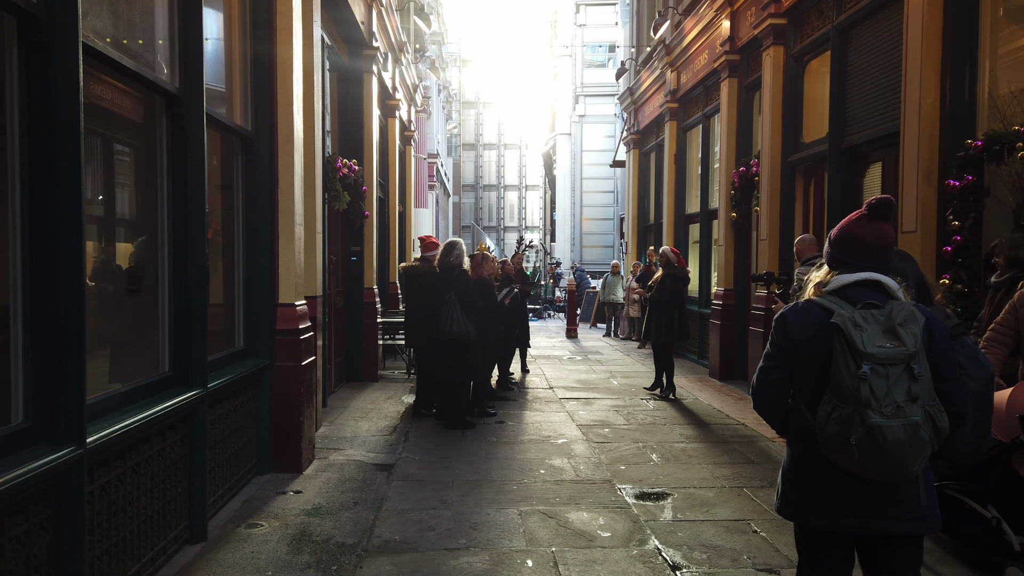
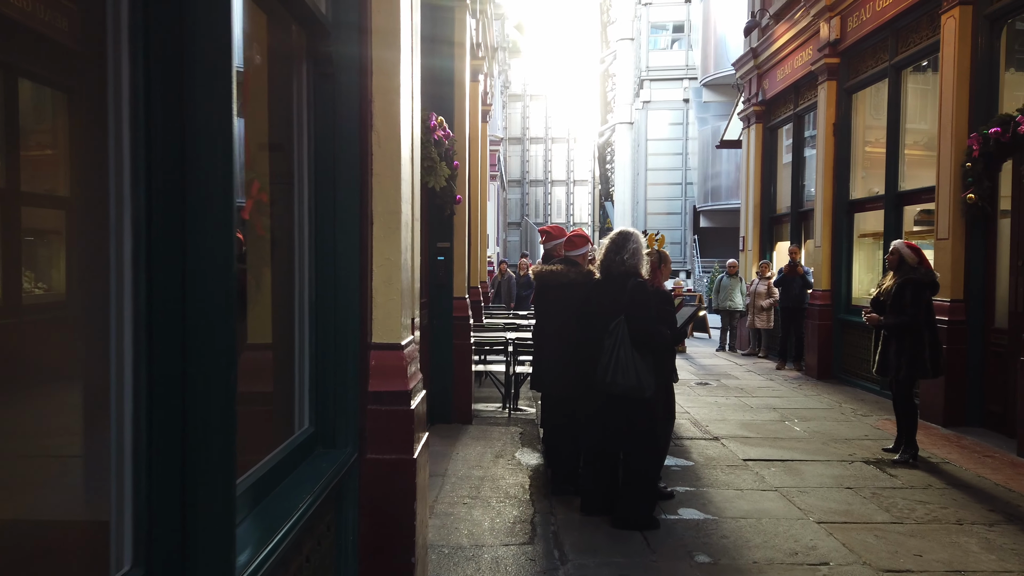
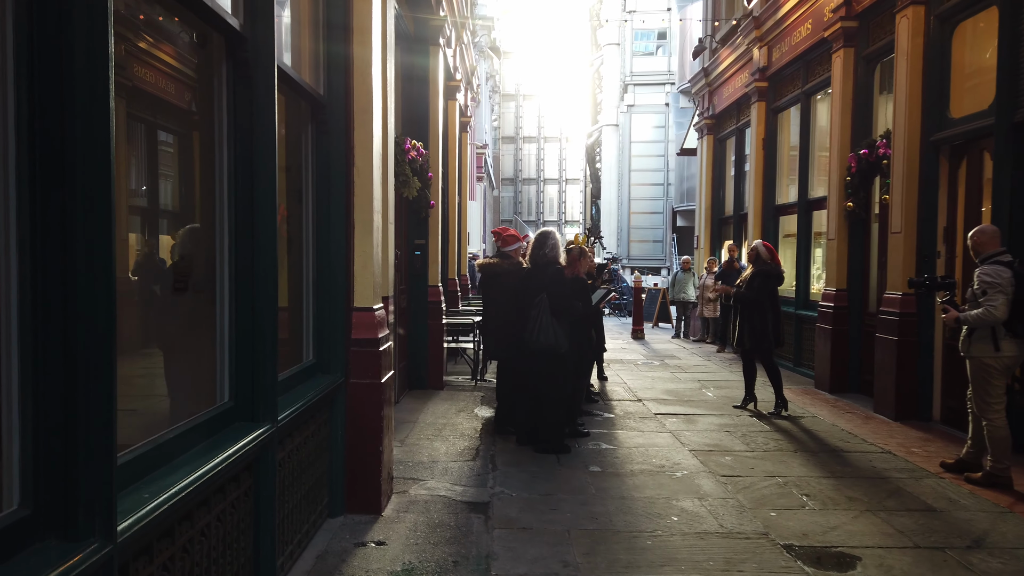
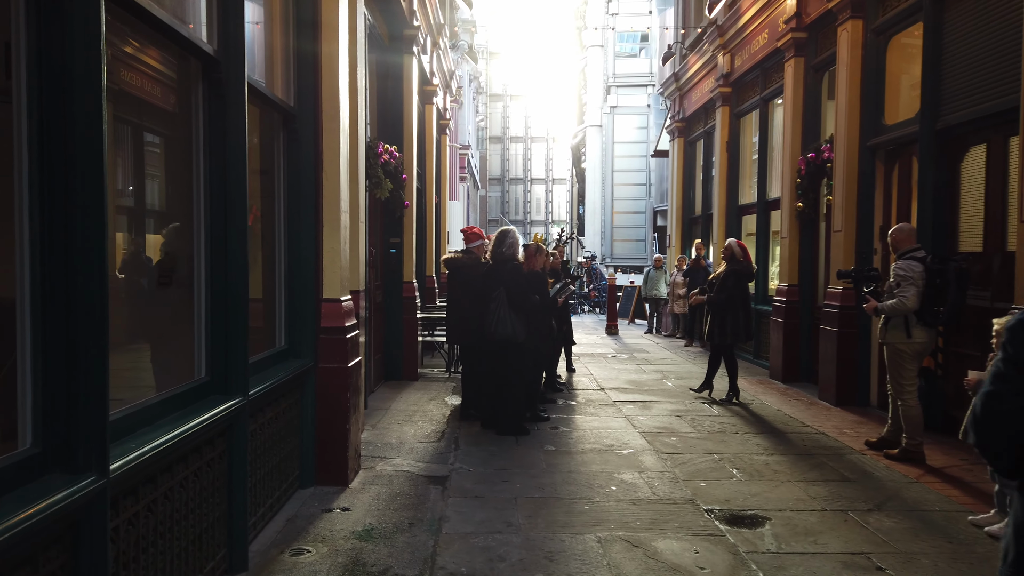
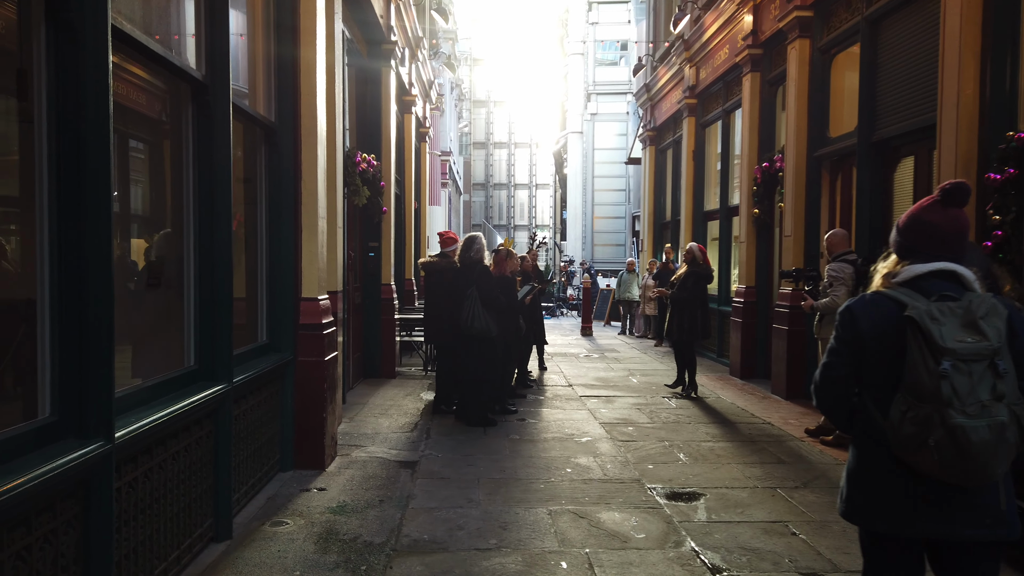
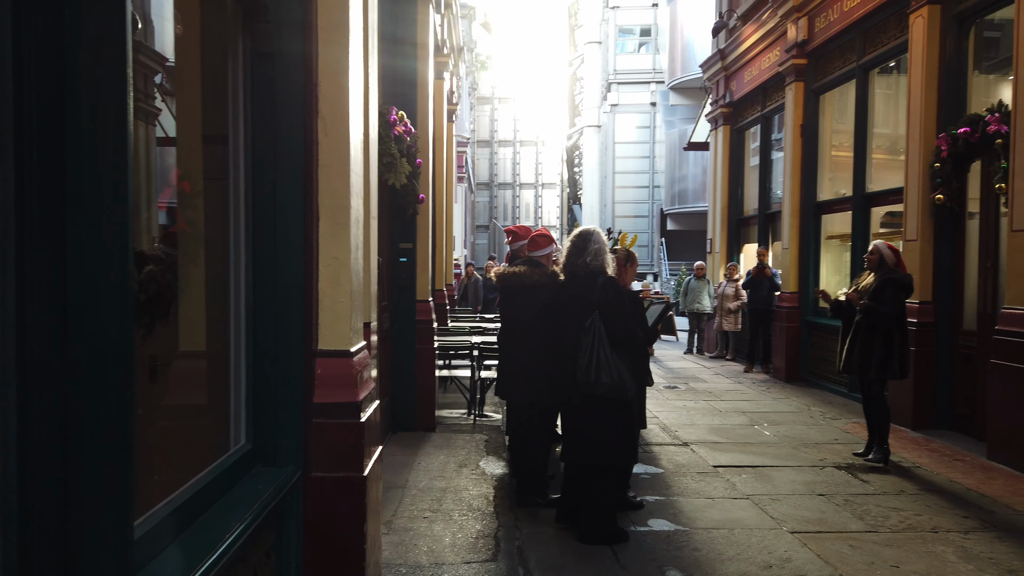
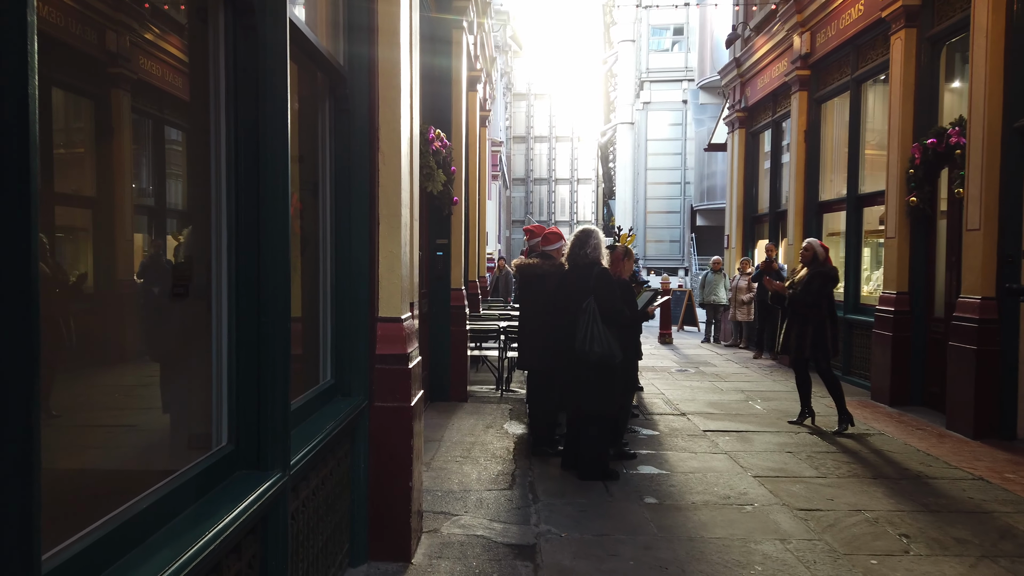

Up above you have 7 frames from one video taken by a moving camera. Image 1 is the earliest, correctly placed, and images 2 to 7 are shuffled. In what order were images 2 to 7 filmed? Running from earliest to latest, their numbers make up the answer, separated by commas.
5, 4, 3, 7, 2, 6
